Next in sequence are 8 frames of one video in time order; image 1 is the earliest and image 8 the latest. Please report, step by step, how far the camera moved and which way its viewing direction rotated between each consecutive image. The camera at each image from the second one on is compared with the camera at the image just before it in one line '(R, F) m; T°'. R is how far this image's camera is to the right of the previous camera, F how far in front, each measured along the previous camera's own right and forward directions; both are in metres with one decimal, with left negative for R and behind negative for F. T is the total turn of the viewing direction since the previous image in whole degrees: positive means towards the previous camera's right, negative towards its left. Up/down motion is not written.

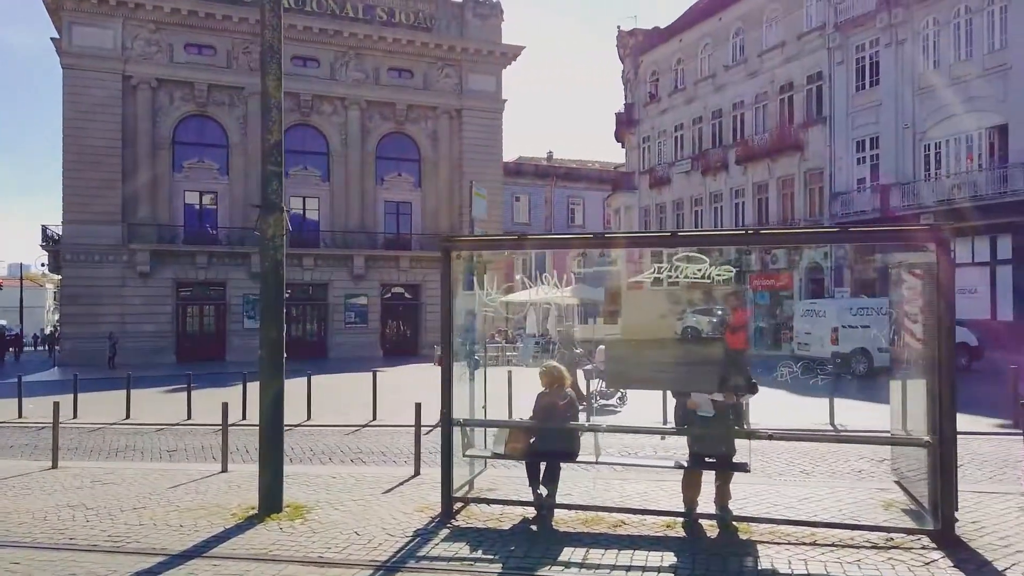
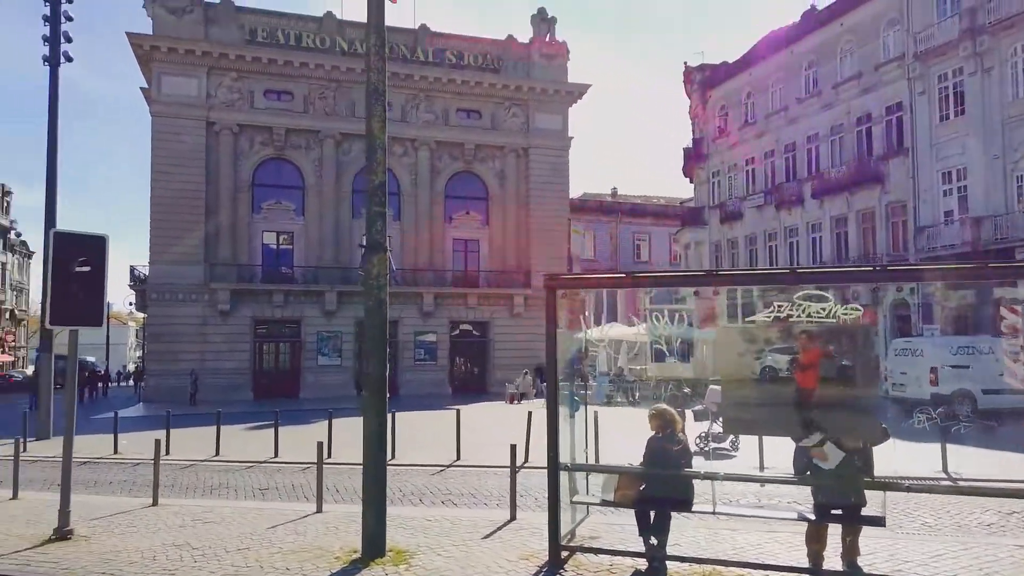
(-0.3, 0.0) m; -5°
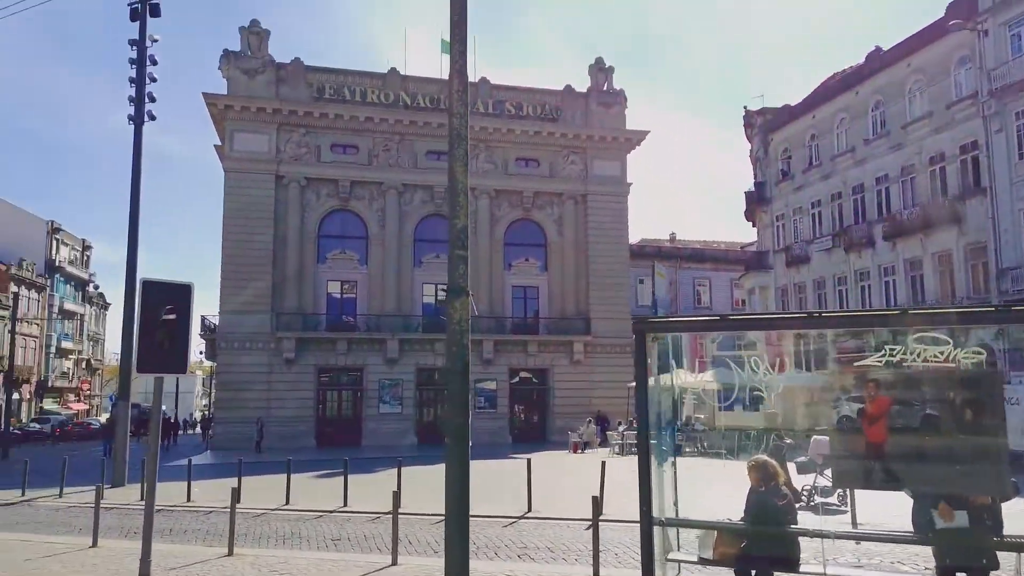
(-0.2, +0.1) m; -4°
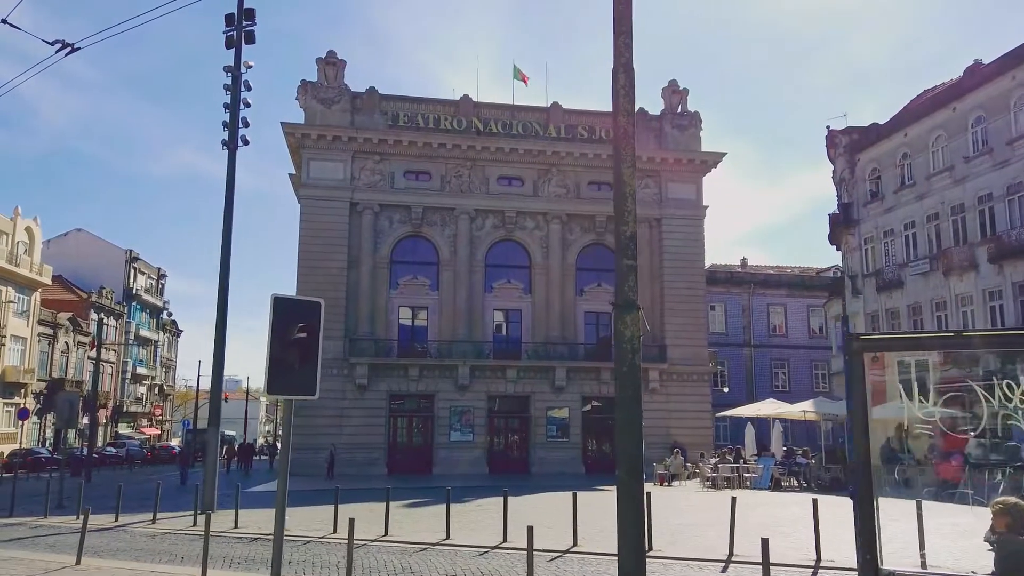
(-0.9, +0.6) m; -4°
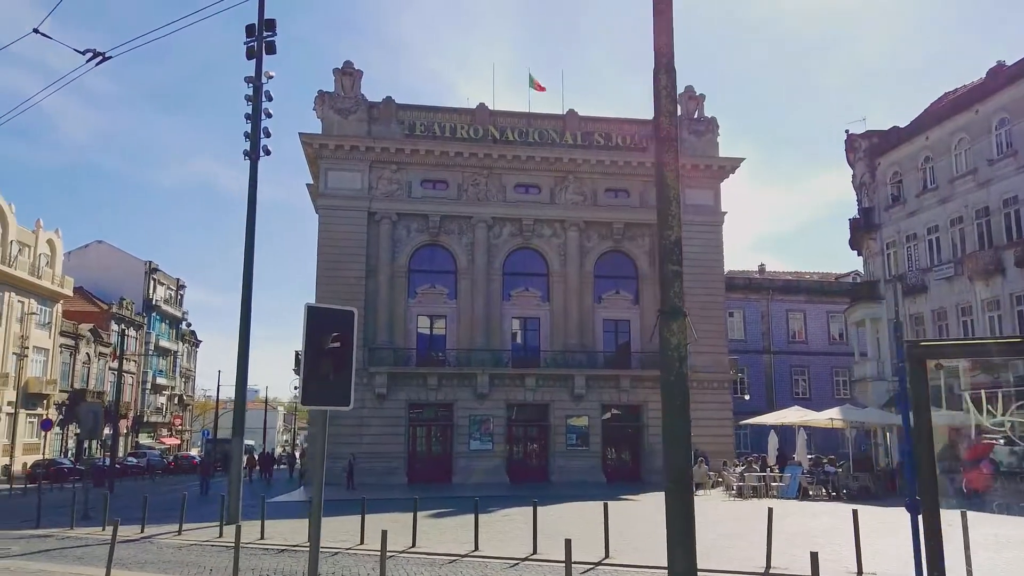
(-0.2, +0.1) m; -1°
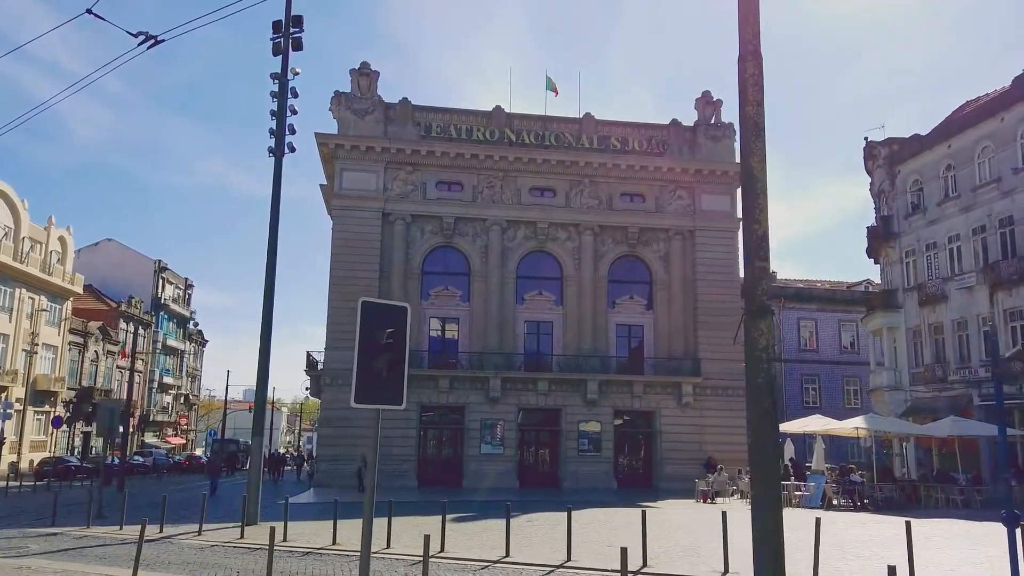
(-0.5, +0.3) m; 0°
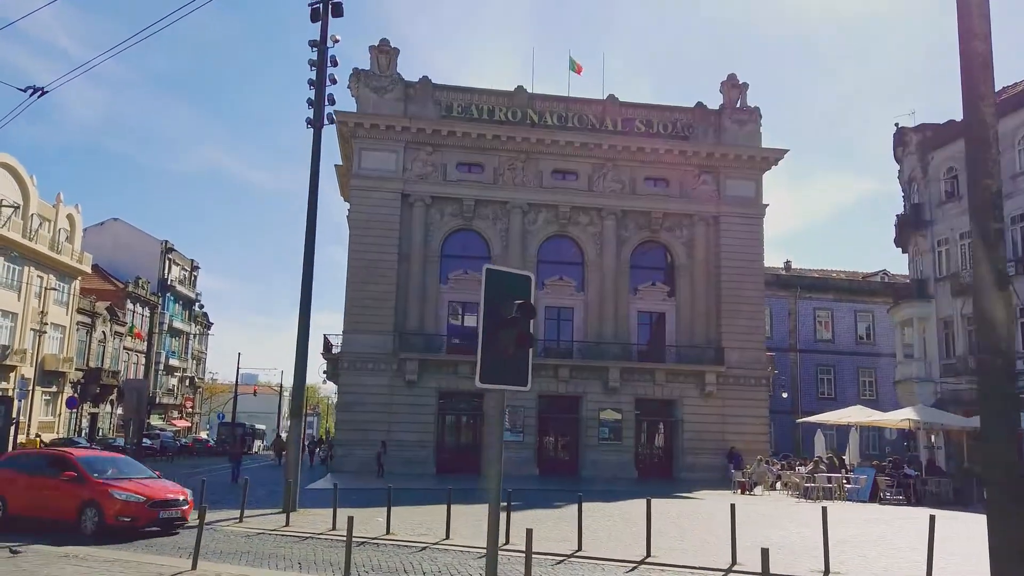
(-1.1, +0.7) m; 0°
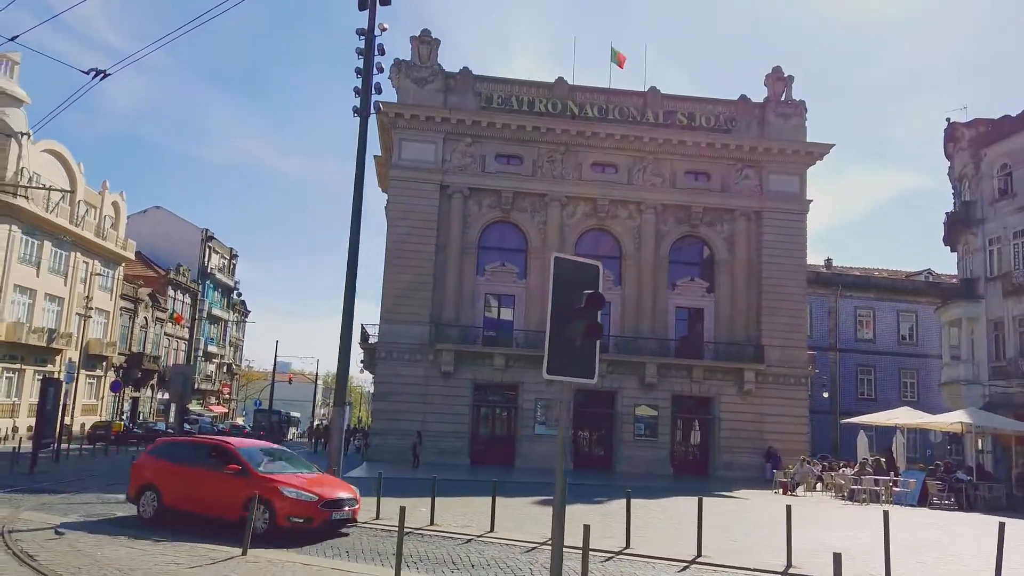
(-0.3, +0.2) m; -2°
